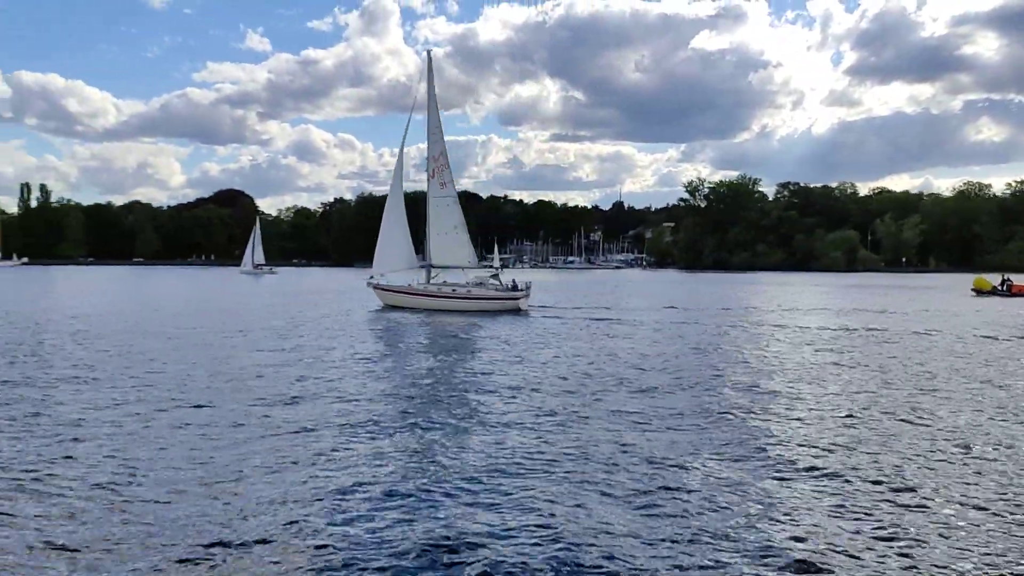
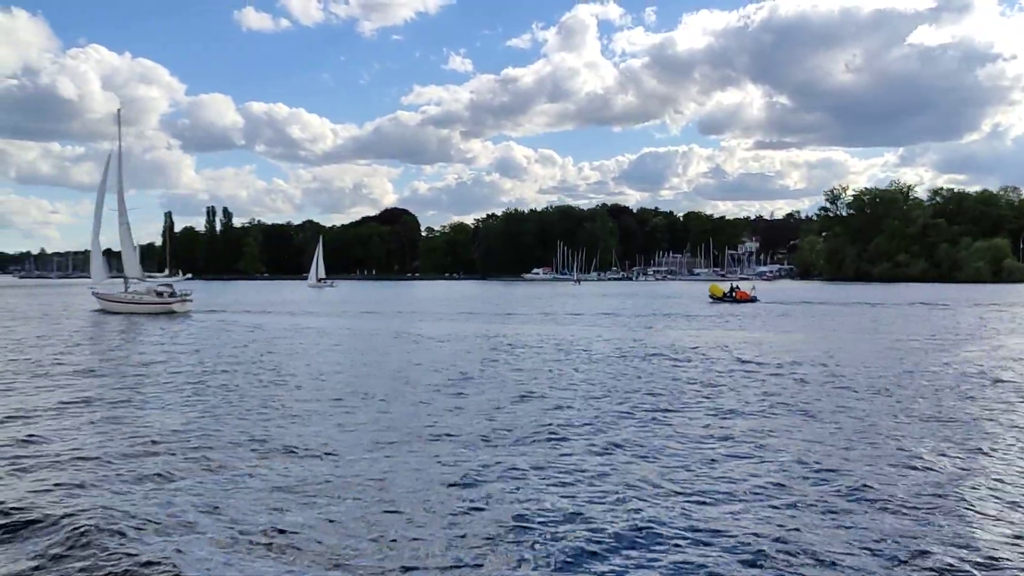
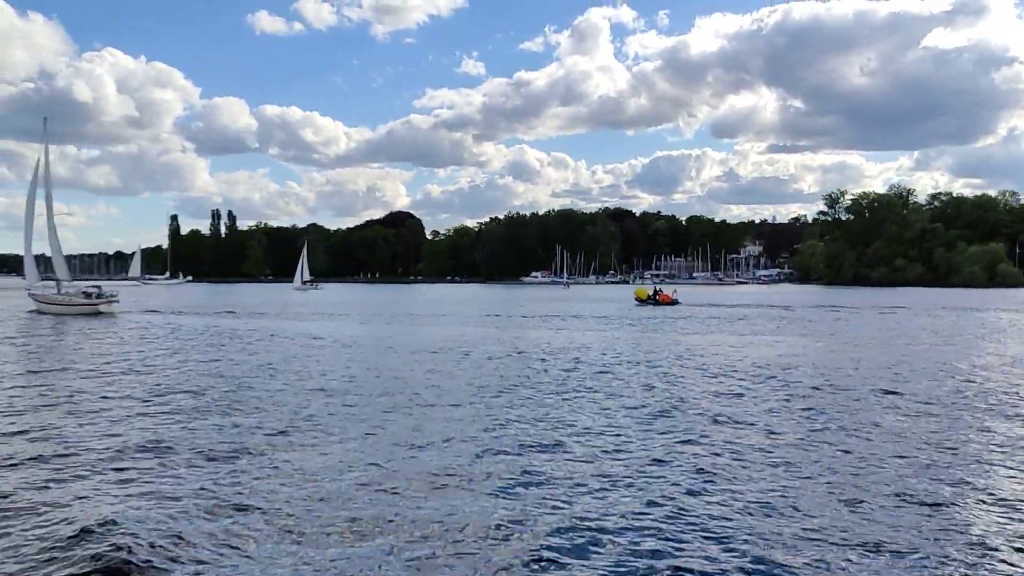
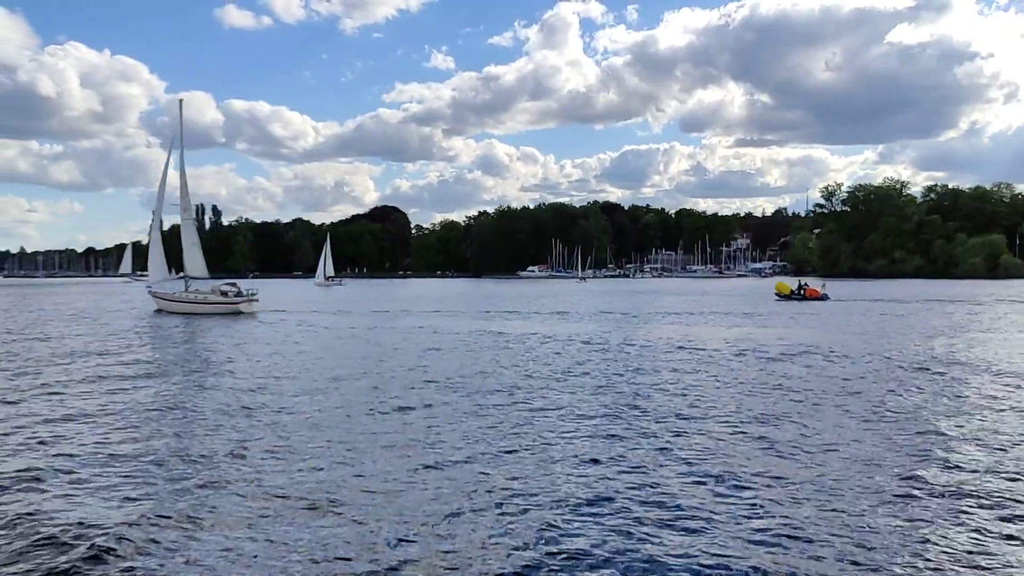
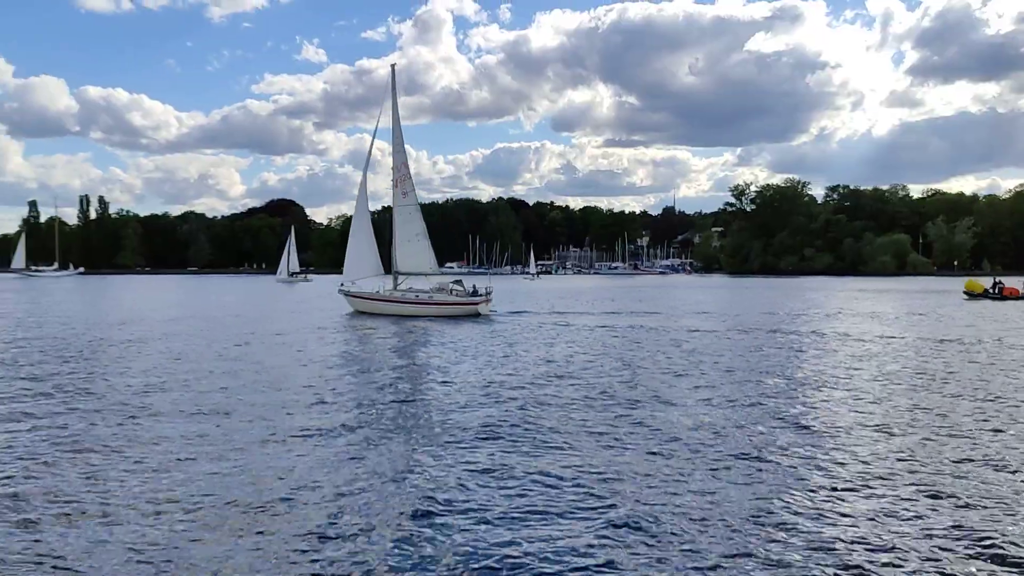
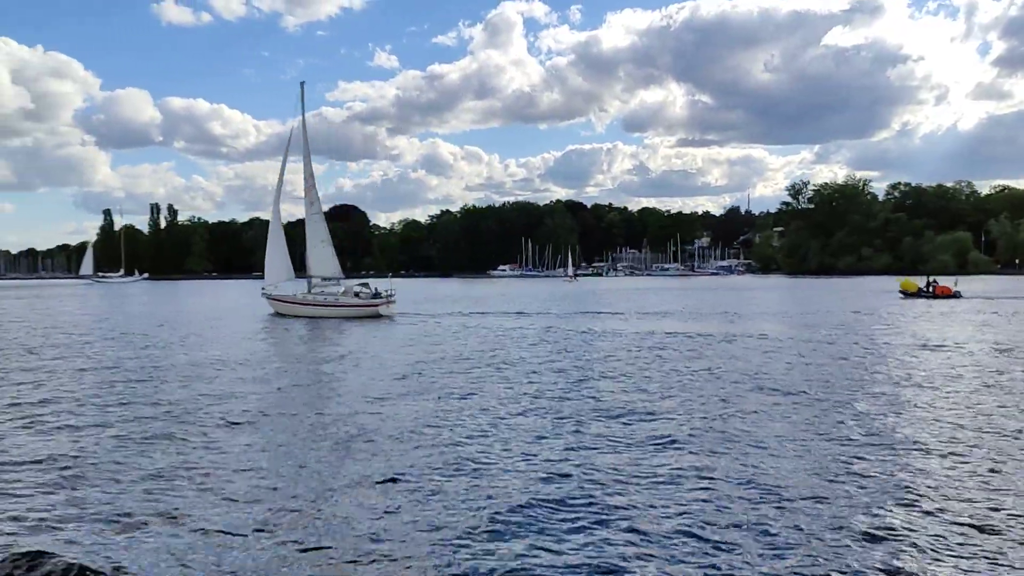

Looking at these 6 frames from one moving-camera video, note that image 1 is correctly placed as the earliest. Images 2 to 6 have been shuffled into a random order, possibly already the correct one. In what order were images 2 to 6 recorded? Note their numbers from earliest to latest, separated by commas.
5, 6, 4, 2, 3
